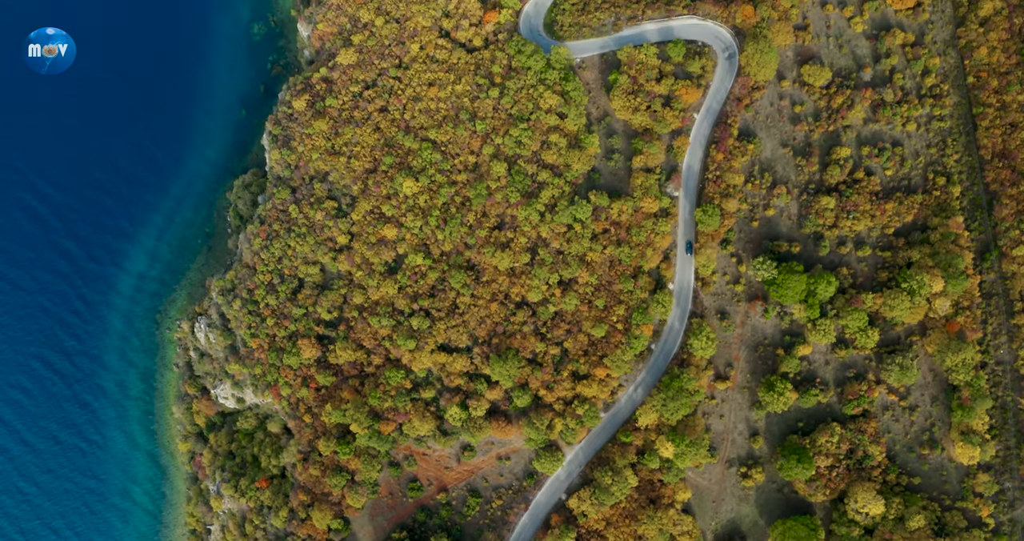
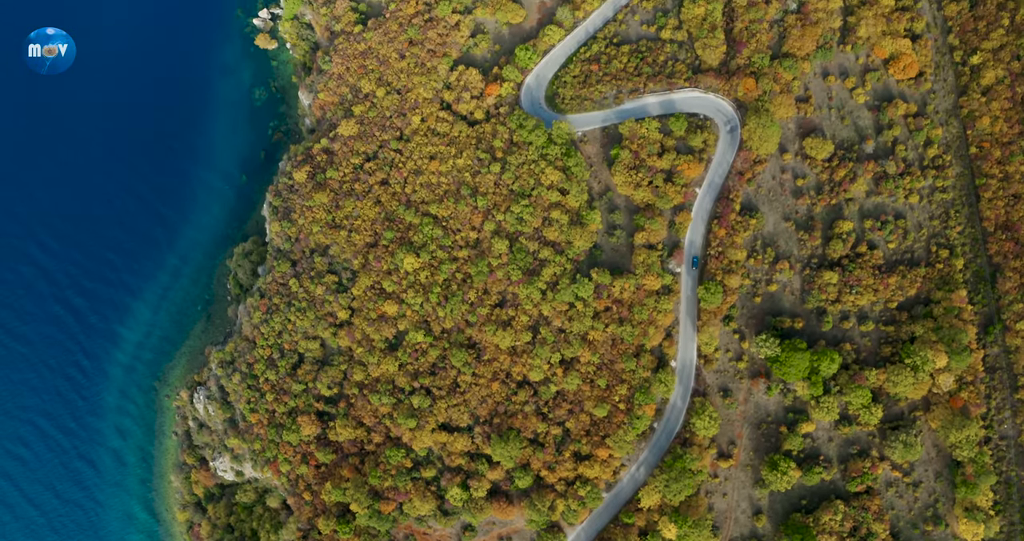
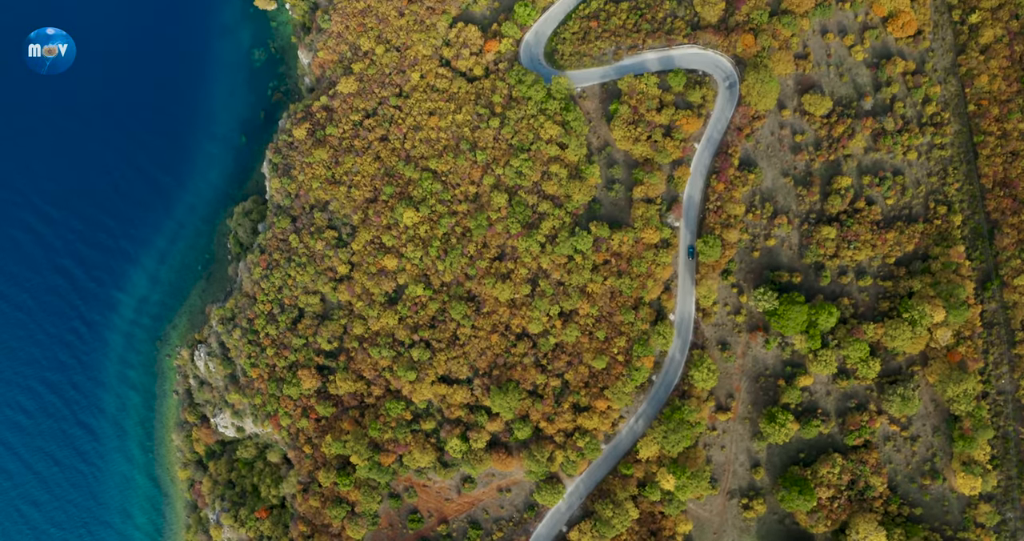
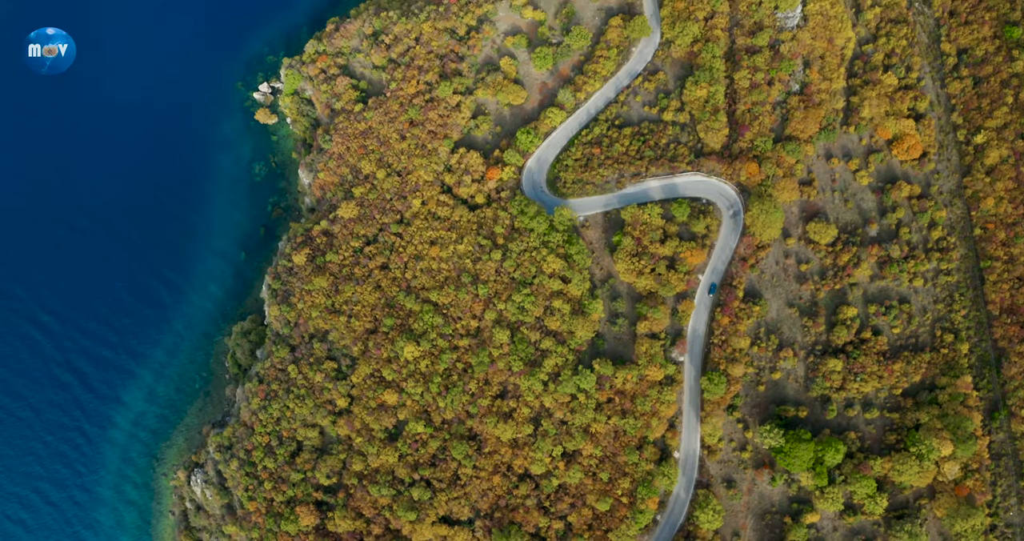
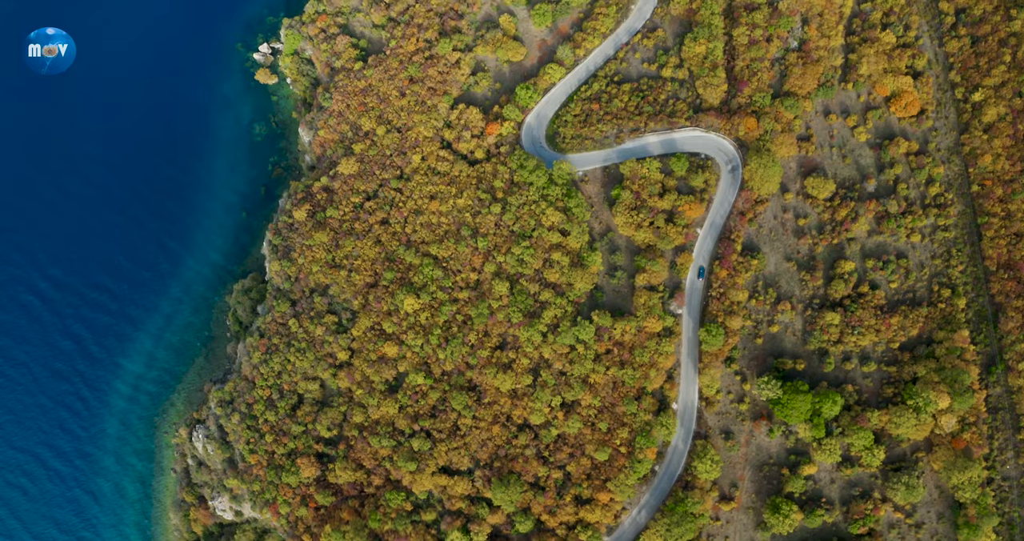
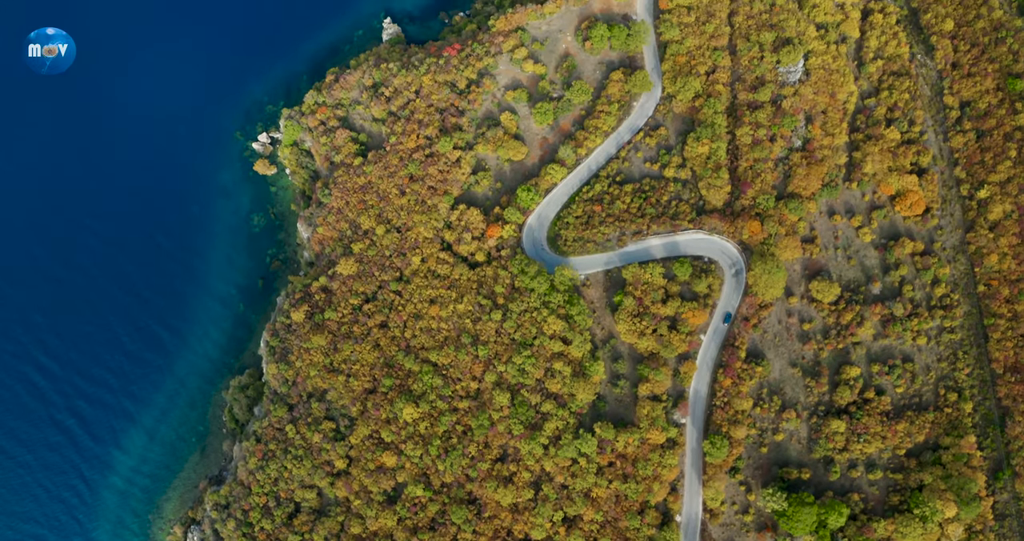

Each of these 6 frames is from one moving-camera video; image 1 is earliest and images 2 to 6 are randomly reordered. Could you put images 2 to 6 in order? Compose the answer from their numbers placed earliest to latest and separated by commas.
3, 2, 5, 4, 6
